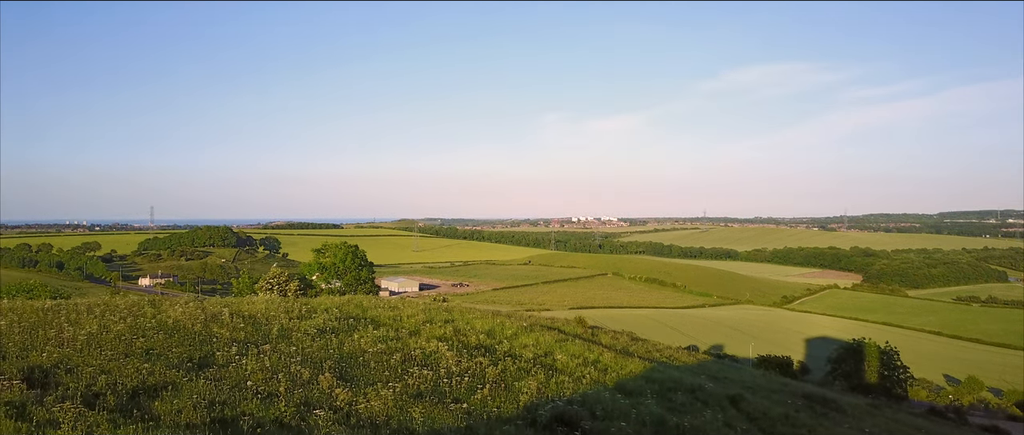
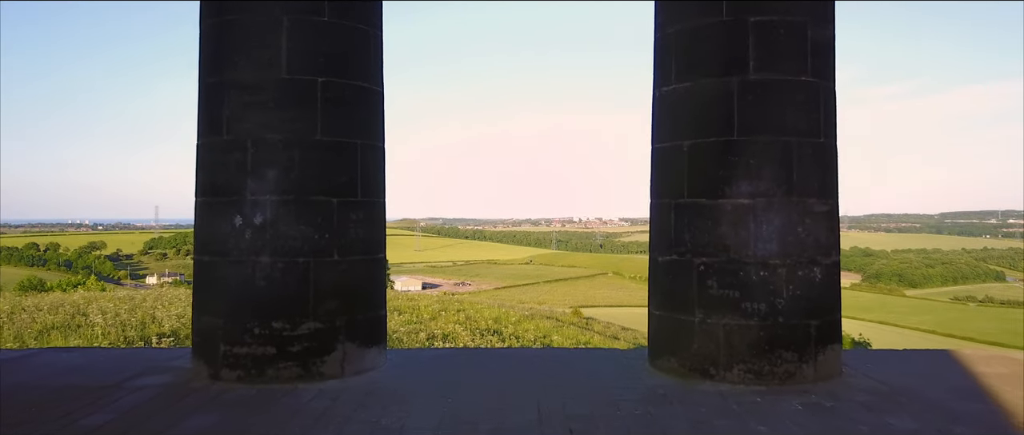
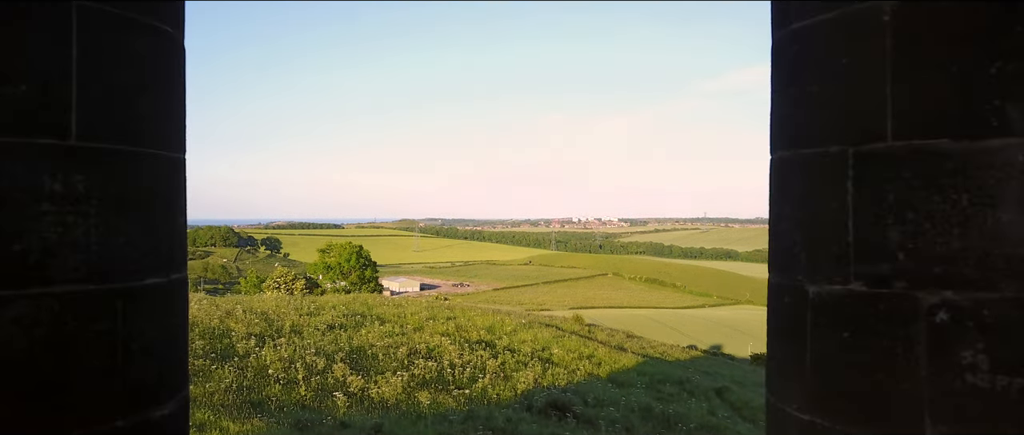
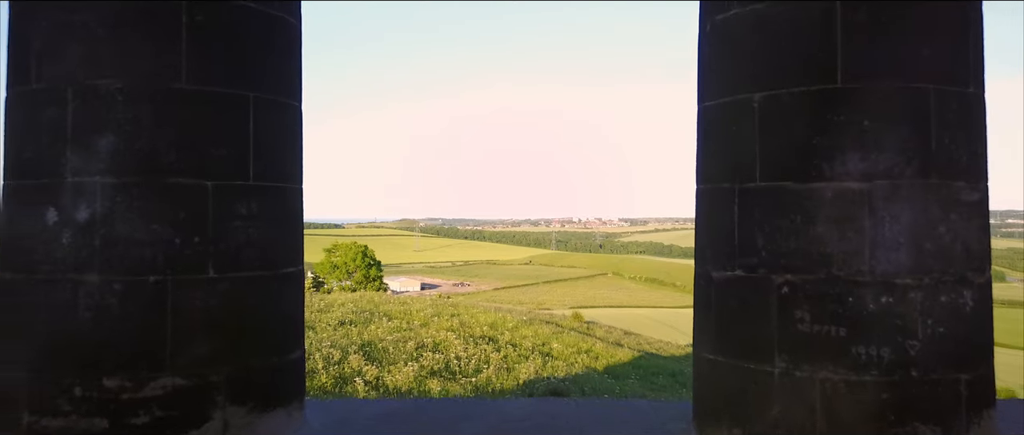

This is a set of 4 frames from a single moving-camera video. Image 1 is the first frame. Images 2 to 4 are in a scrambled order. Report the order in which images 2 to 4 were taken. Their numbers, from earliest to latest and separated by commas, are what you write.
3, 4, 2
